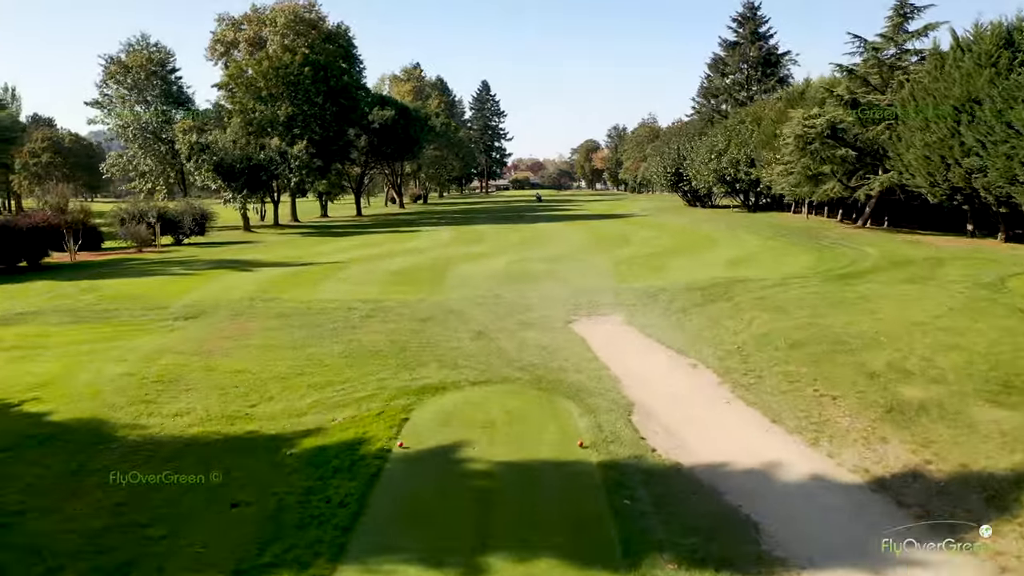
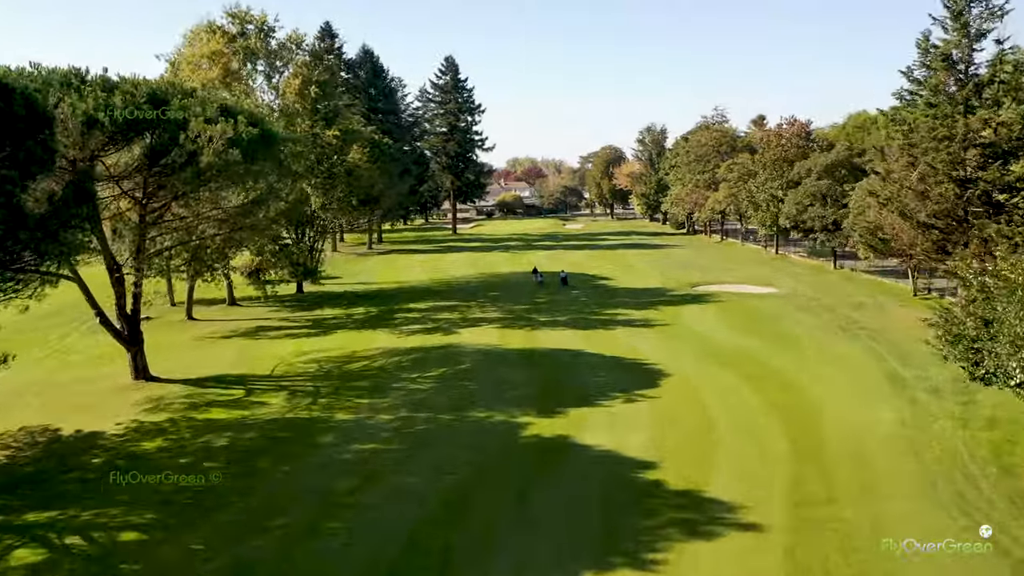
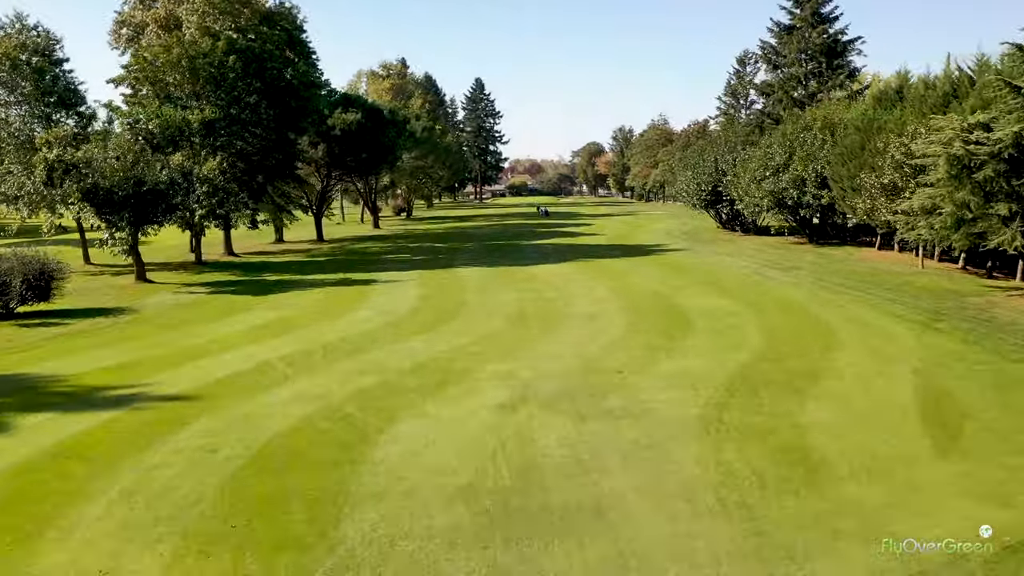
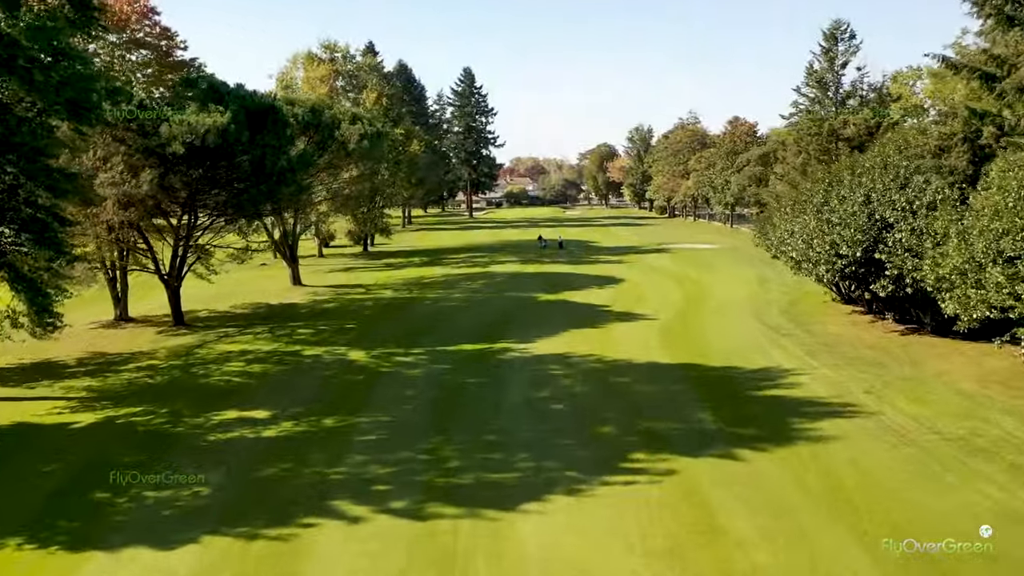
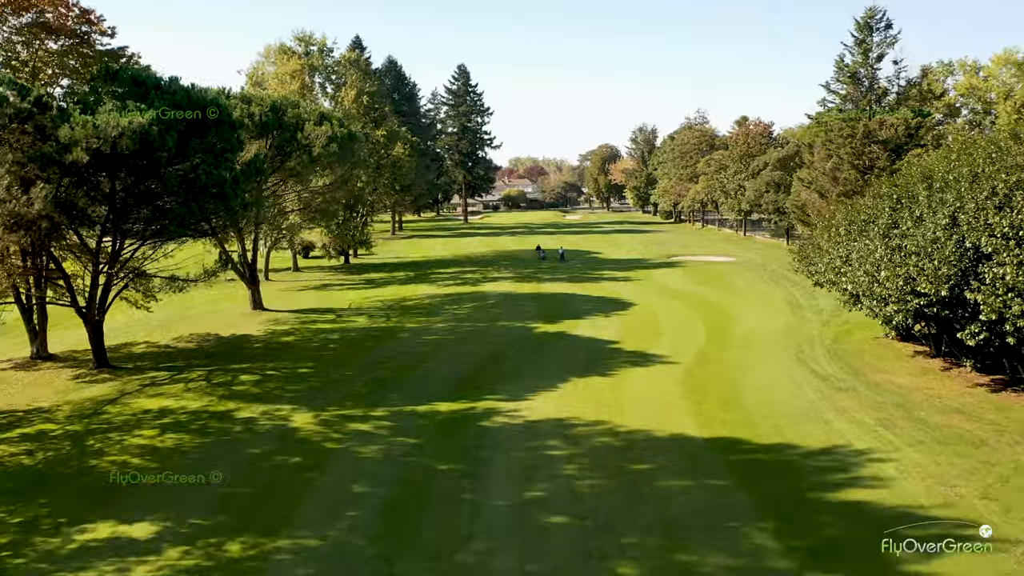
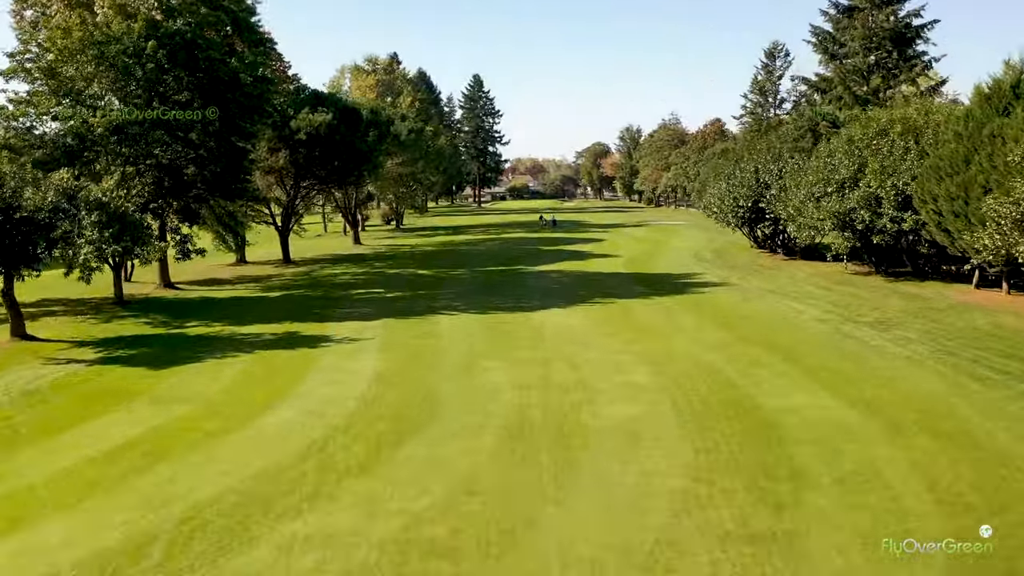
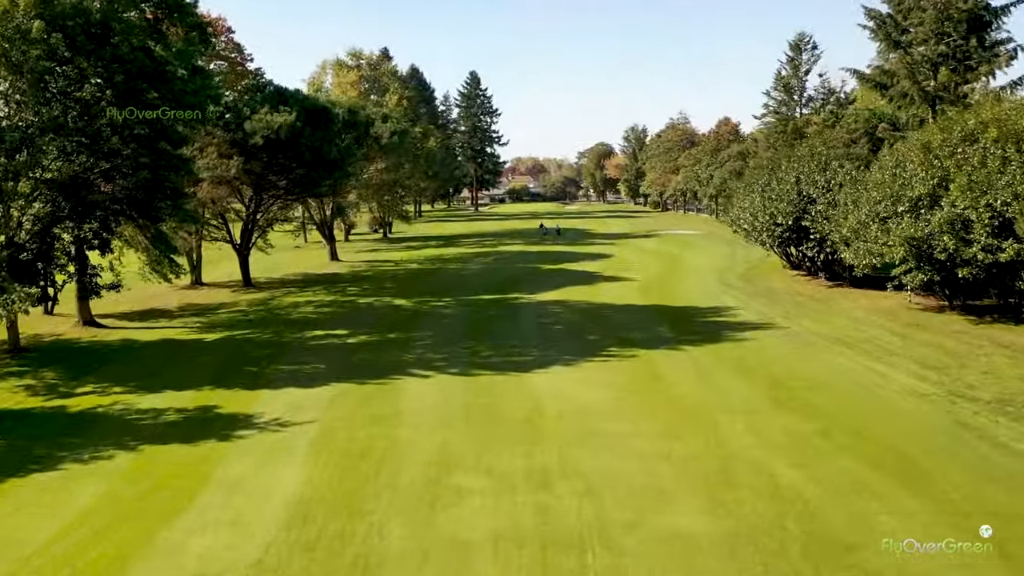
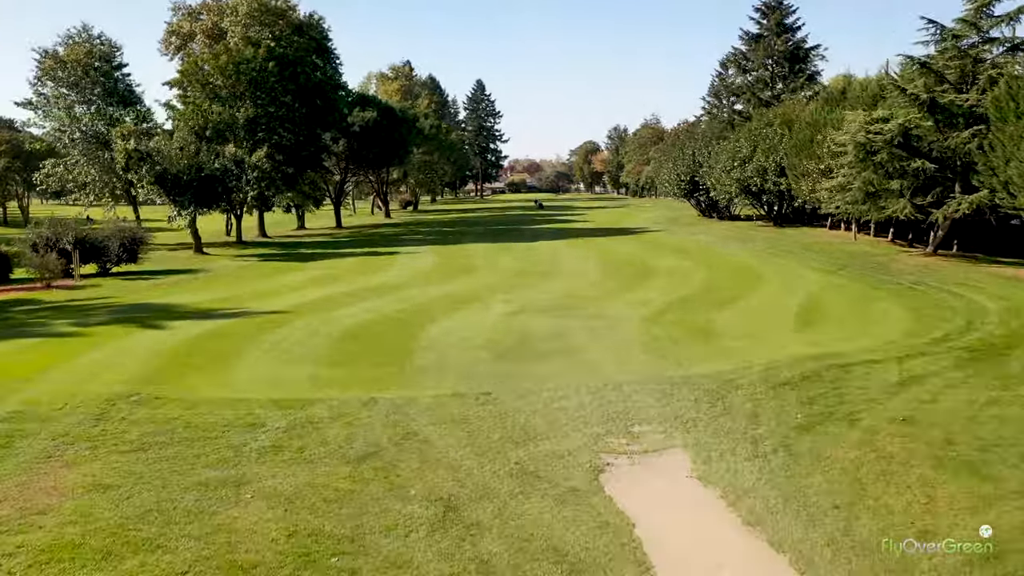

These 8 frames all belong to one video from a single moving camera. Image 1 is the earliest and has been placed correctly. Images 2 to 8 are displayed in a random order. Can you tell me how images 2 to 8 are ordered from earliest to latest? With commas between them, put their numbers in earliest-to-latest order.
8, 3, 6, 7, 4, 5, 2
